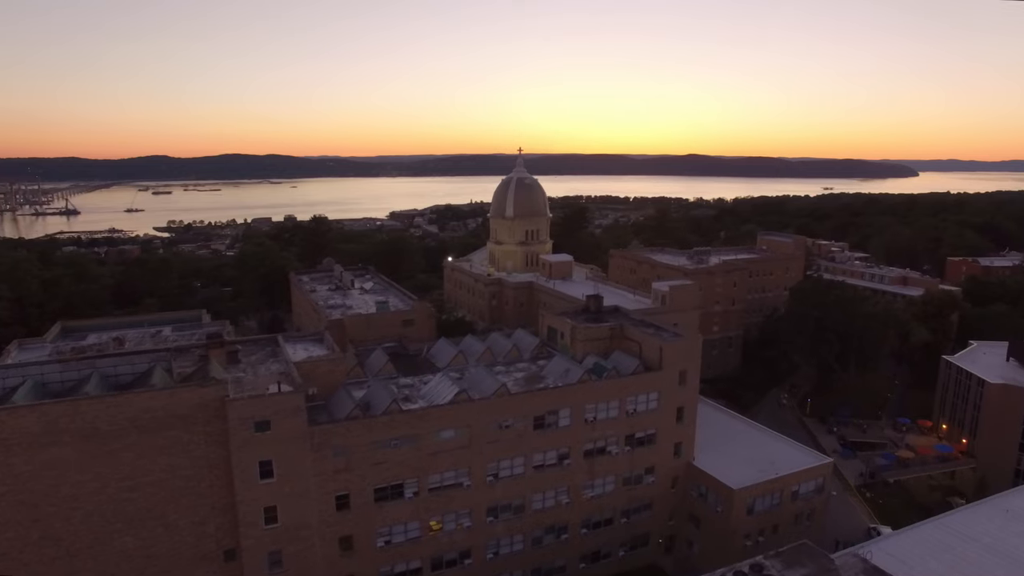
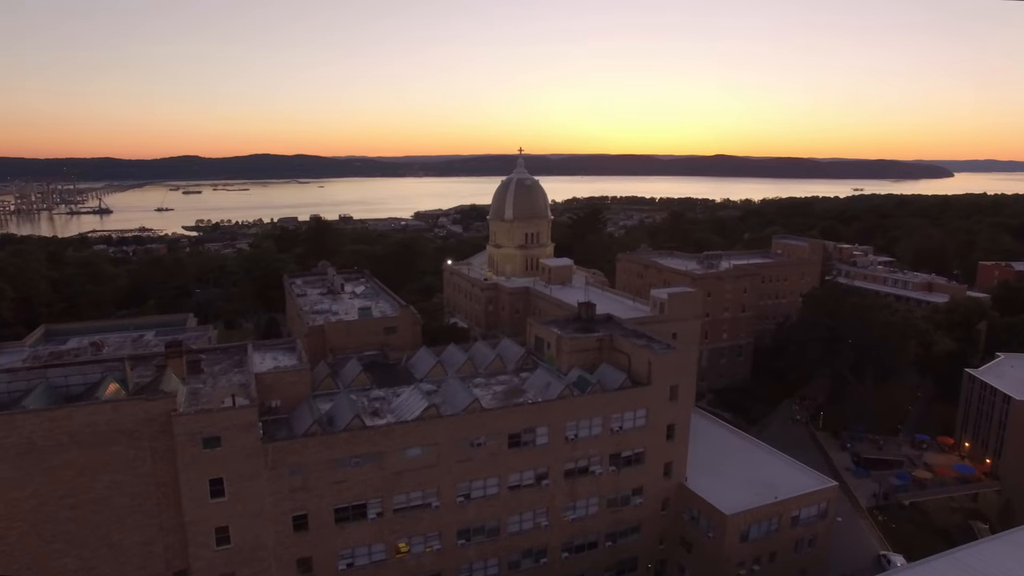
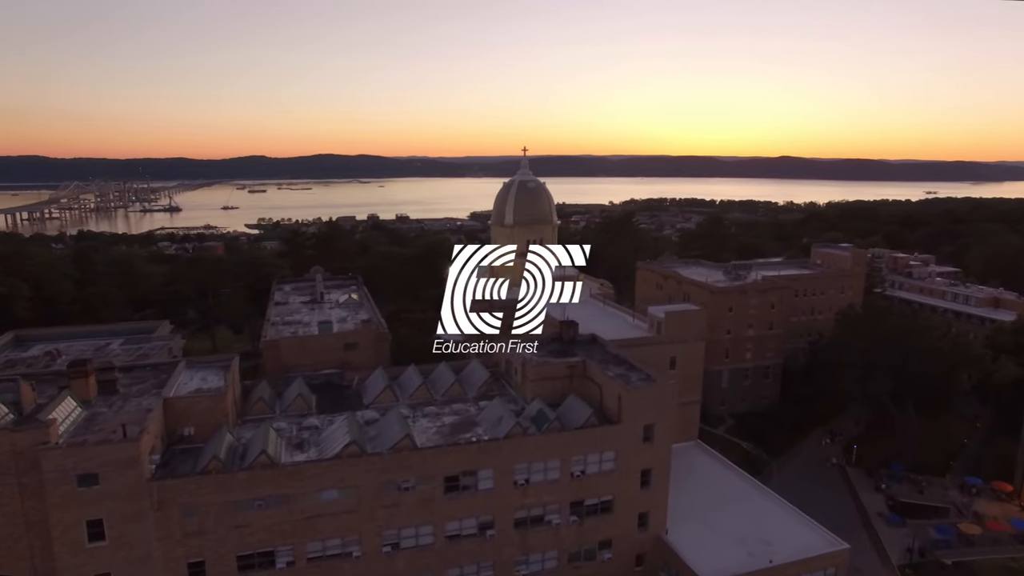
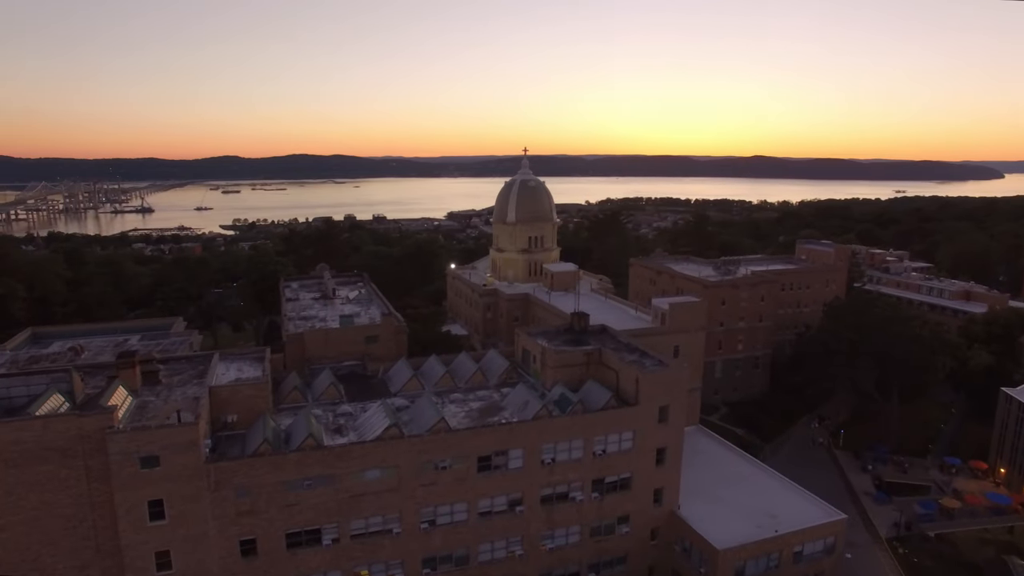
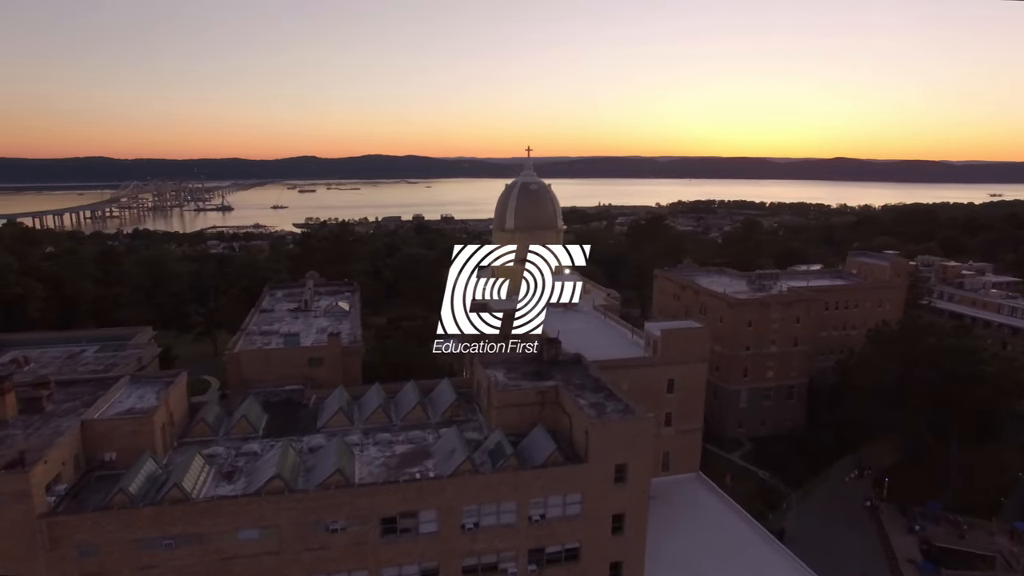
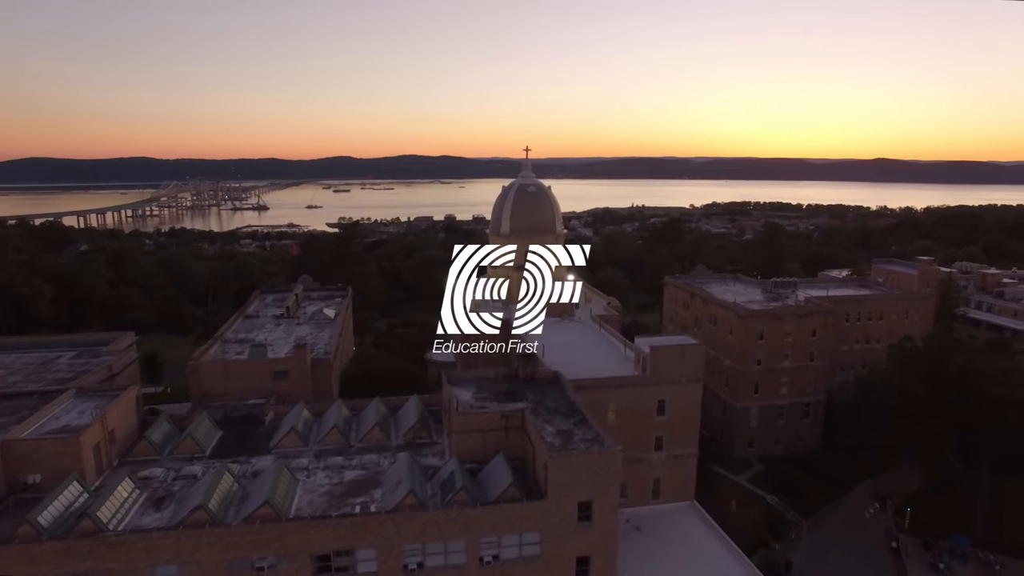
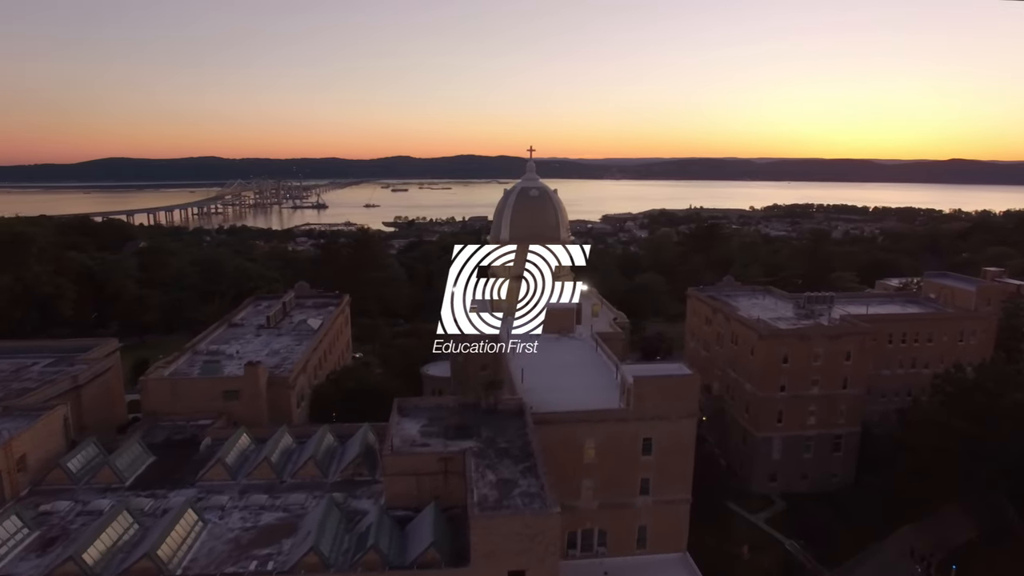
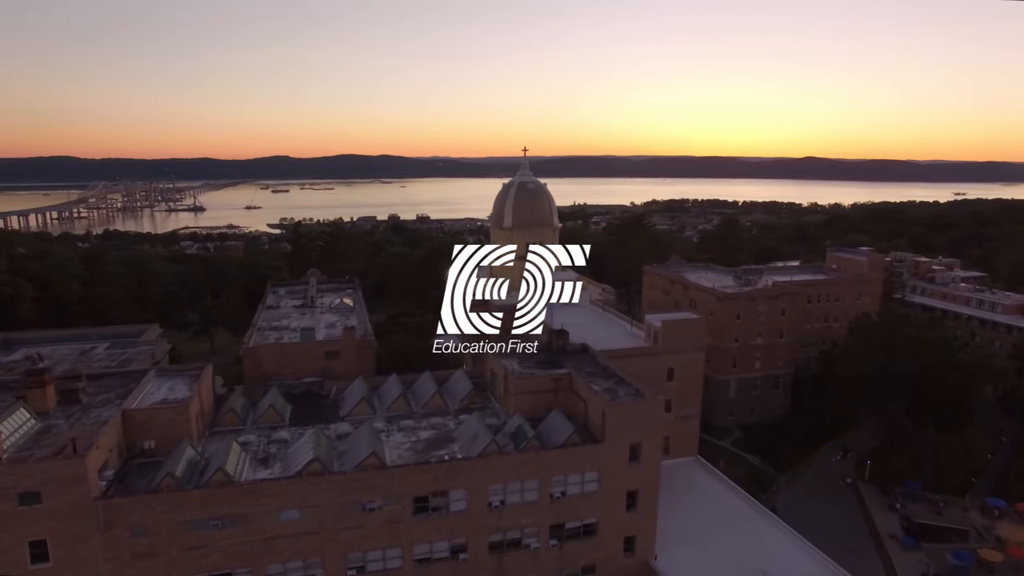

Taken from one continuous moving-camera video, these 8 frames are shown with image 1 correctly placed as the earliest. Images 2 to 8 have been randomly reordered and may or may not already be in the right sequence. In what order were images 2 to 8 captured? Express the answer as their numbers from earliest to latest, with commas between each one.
2, 4, 3, 8, 5, 6, 7
